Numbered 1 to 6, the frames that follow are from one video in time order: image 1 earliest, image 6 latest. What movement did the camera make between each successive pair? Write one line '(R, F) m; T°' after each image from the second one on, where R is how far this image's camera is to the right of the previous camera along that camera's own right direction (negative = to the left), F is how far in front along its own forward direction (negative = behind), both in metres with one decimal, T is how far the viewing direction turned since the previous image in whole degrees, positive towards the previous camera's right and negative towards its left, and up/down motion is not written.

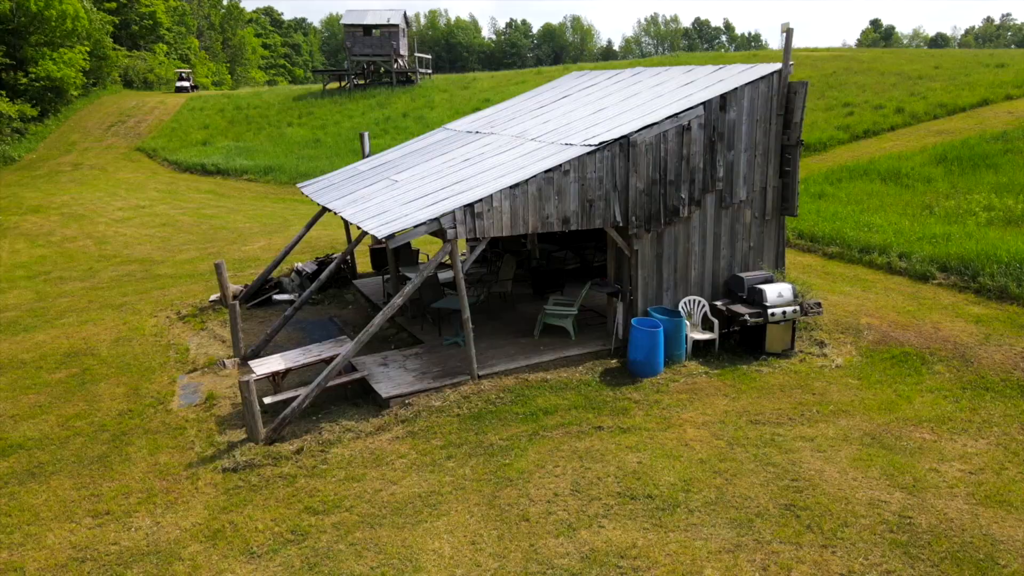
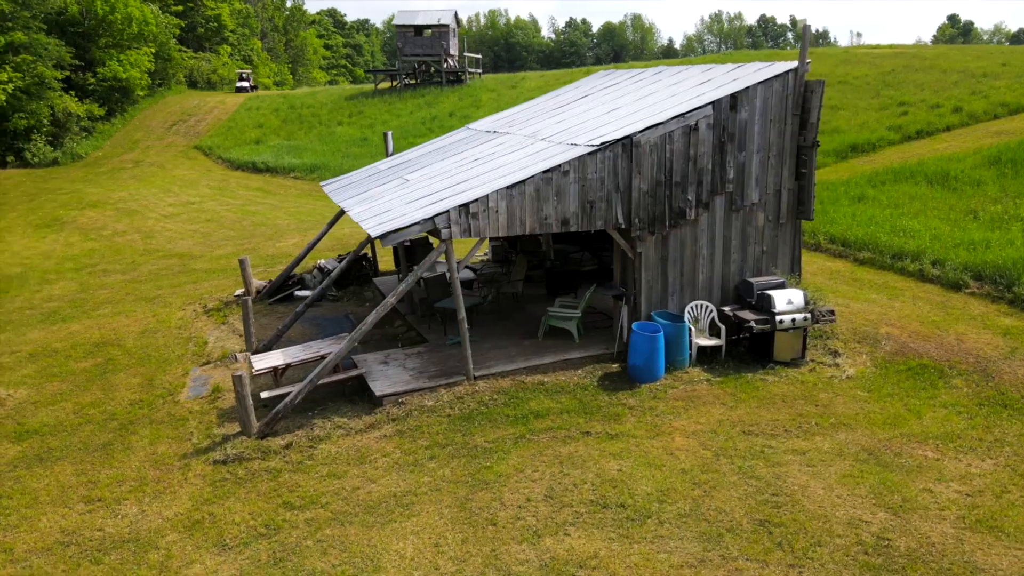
(+0.8, +0.1) m; -4°
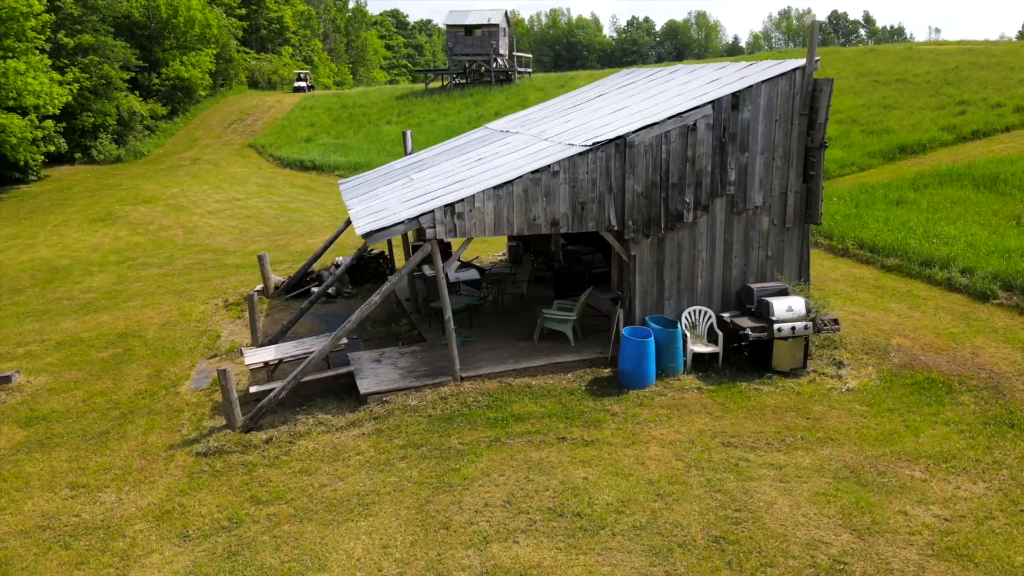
(+0.9, +0.1) m; -5°
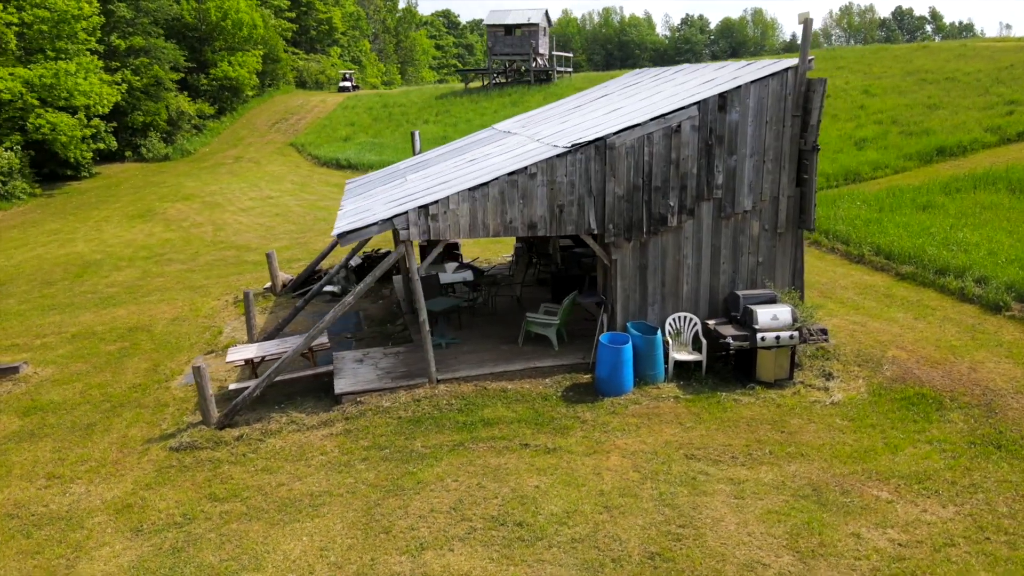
(+0.9, +0.1) m; -4°
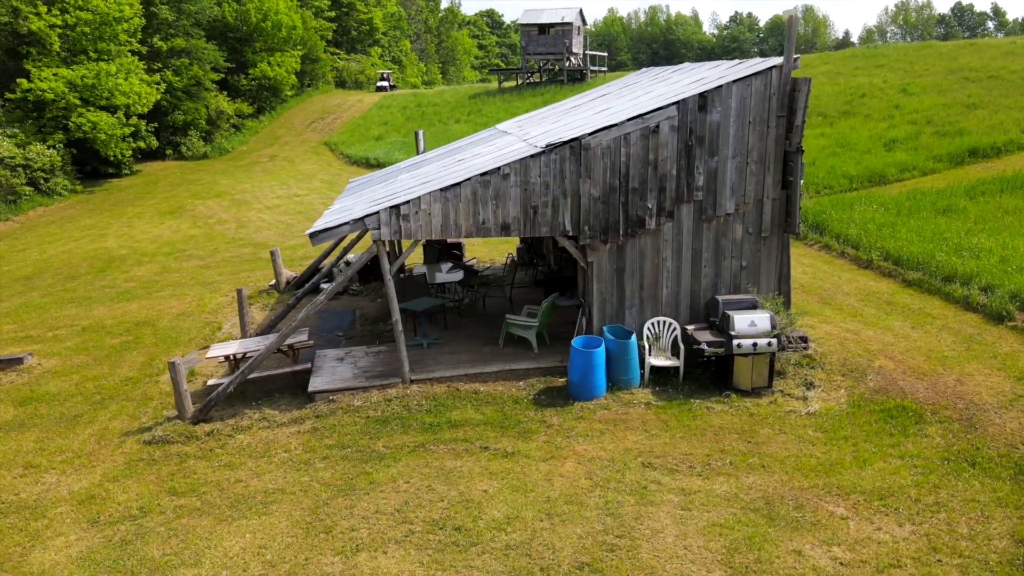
(+0.9, +0.1) m; -3°
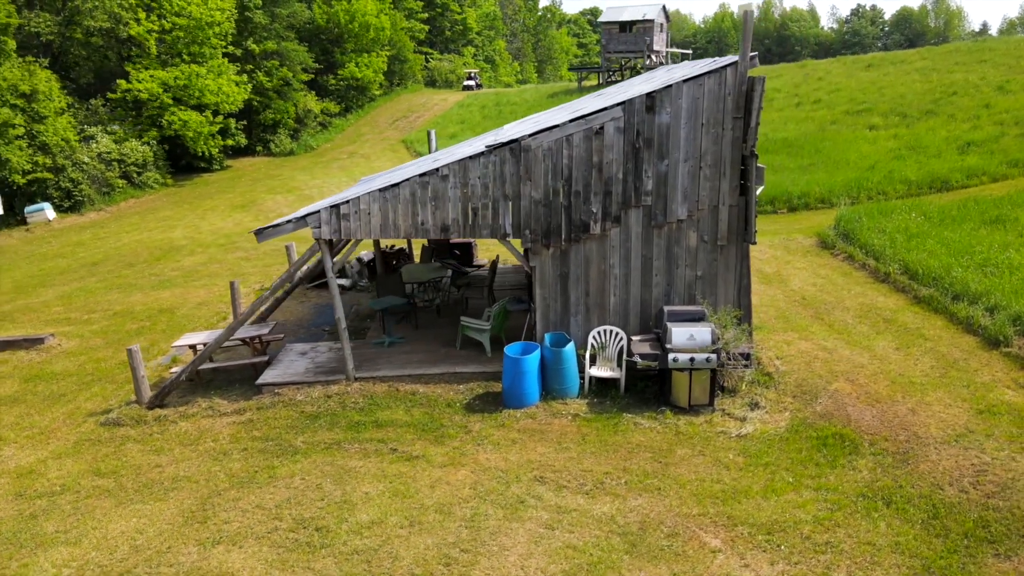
(+2.0, +0.3) m; -8°
